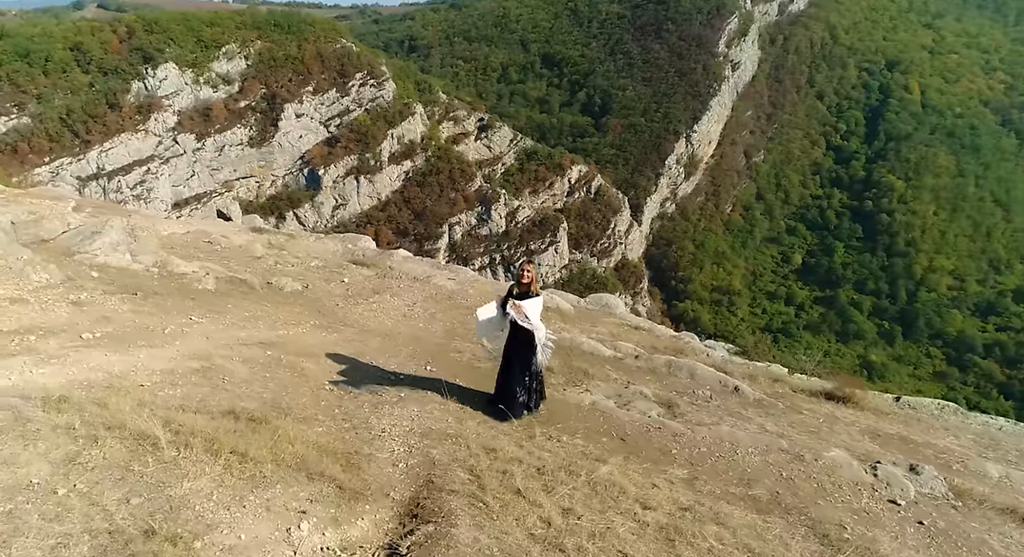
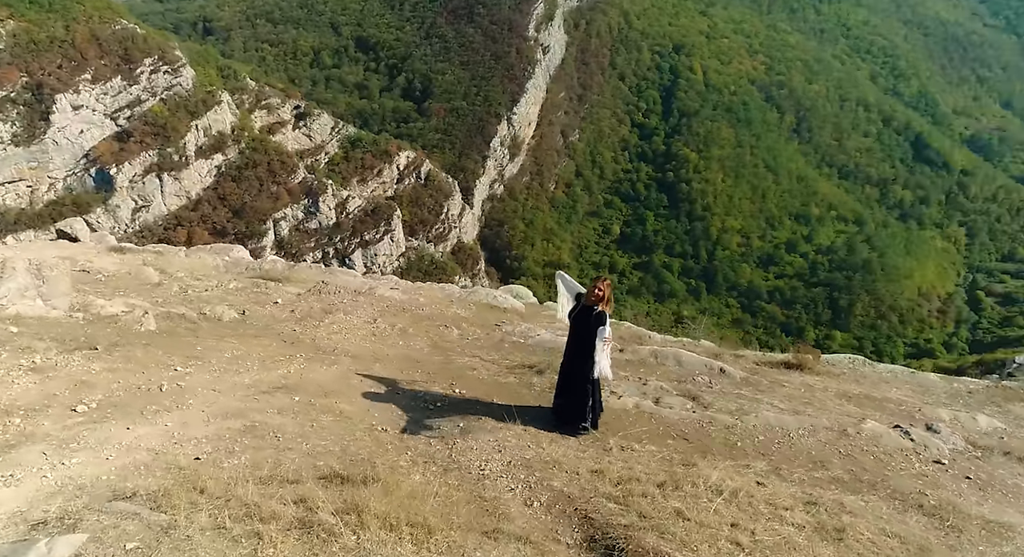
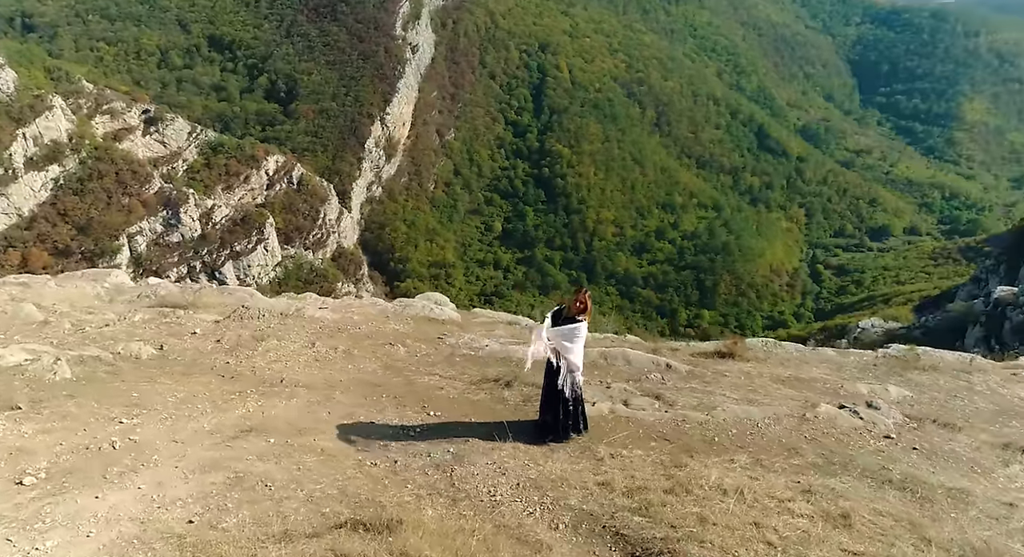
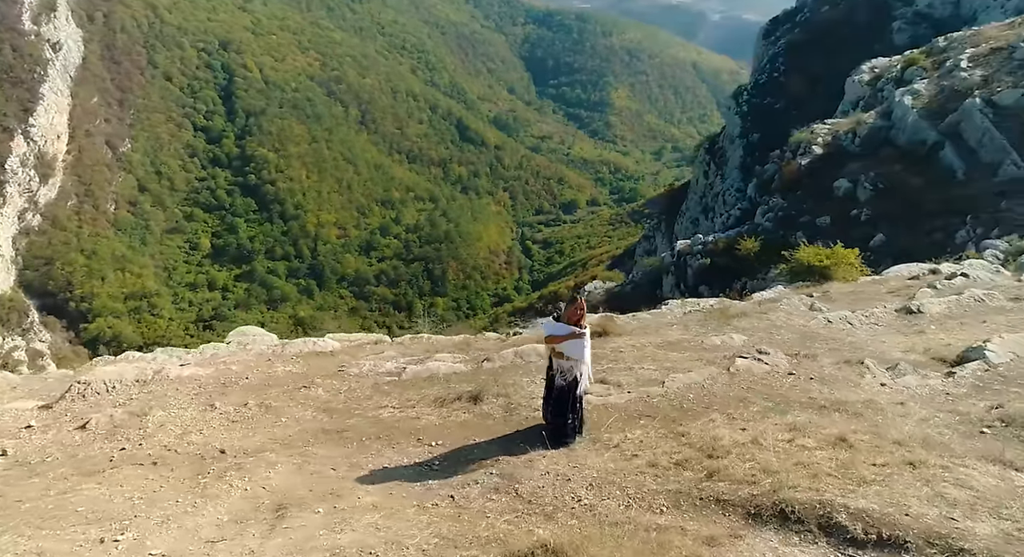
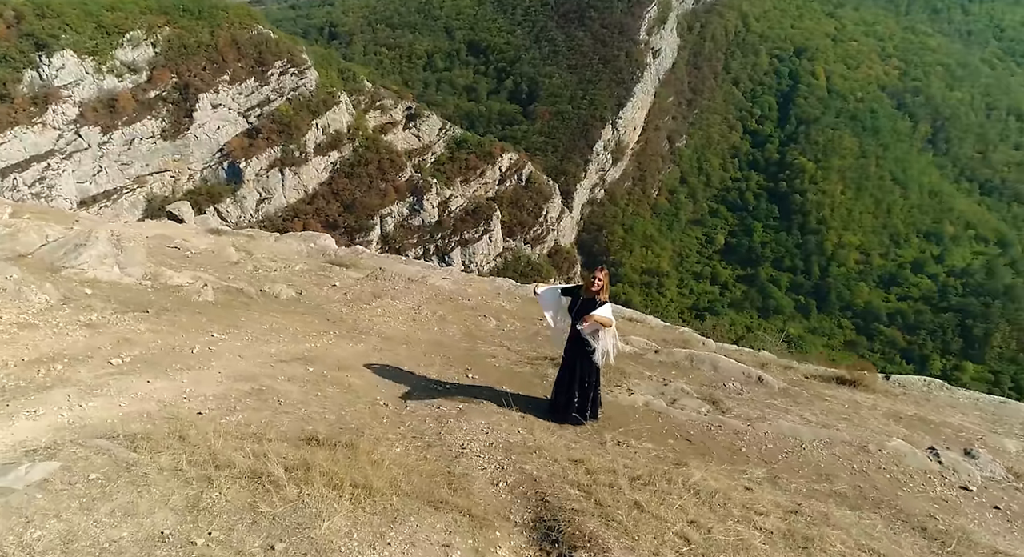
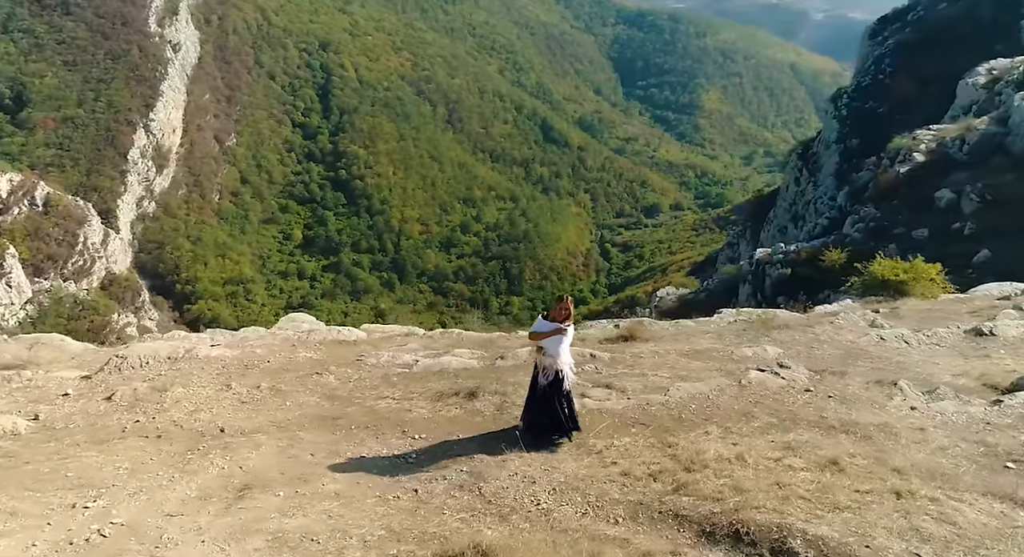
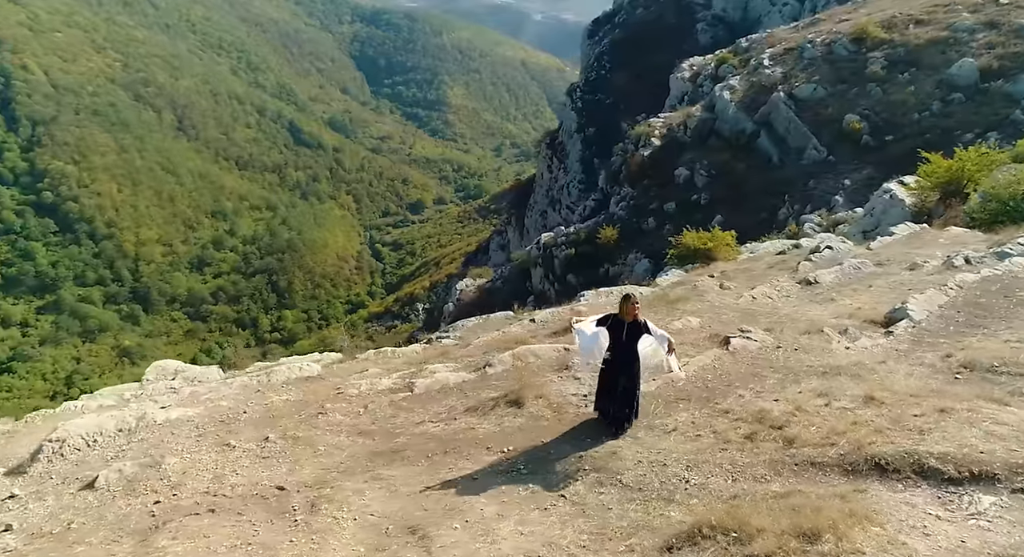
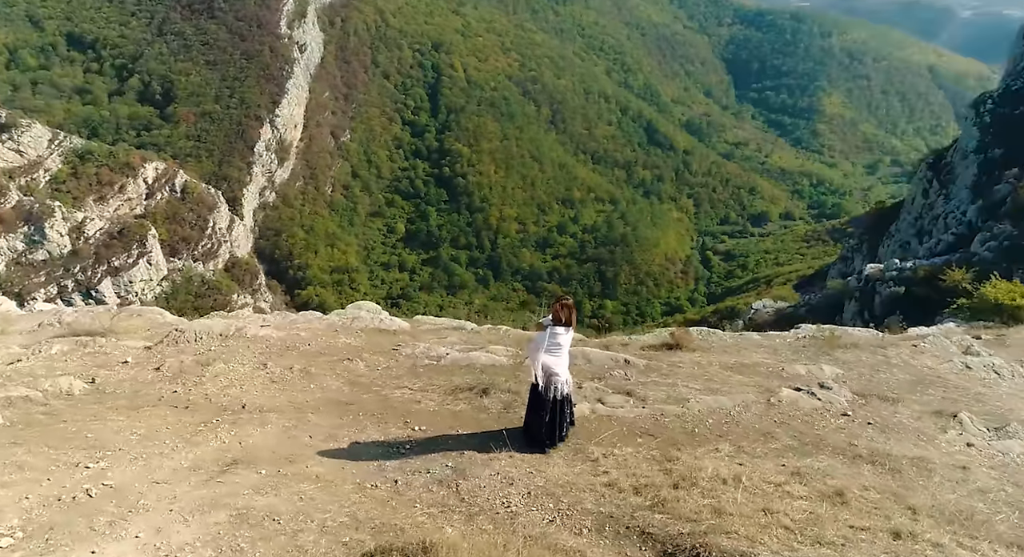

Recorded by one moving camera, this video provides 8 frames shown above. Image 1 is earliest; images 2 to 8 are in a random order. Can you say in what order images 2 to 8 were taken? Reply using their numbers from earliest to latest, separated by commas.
5, 2, 3, 8, 6, 4, 7
